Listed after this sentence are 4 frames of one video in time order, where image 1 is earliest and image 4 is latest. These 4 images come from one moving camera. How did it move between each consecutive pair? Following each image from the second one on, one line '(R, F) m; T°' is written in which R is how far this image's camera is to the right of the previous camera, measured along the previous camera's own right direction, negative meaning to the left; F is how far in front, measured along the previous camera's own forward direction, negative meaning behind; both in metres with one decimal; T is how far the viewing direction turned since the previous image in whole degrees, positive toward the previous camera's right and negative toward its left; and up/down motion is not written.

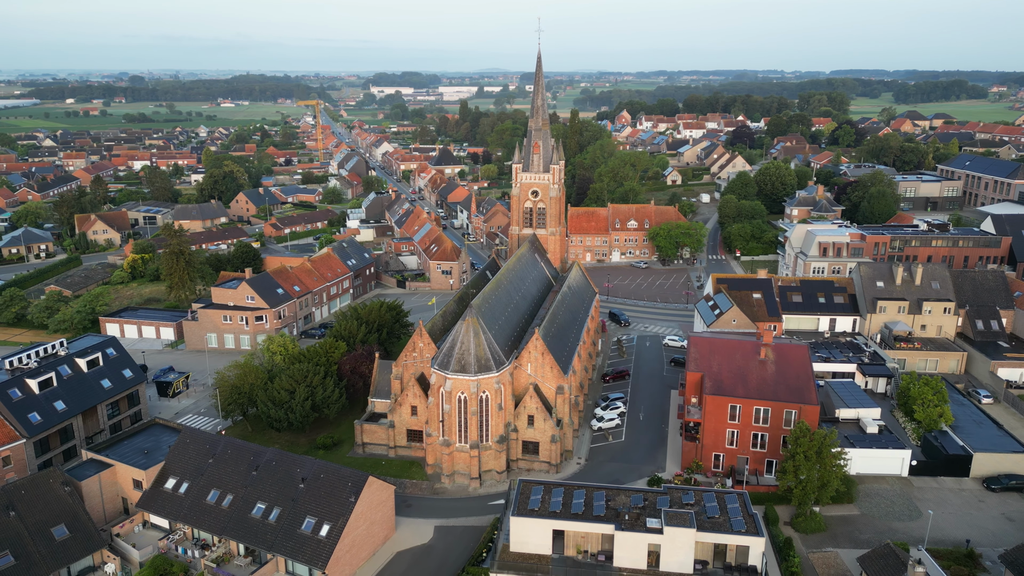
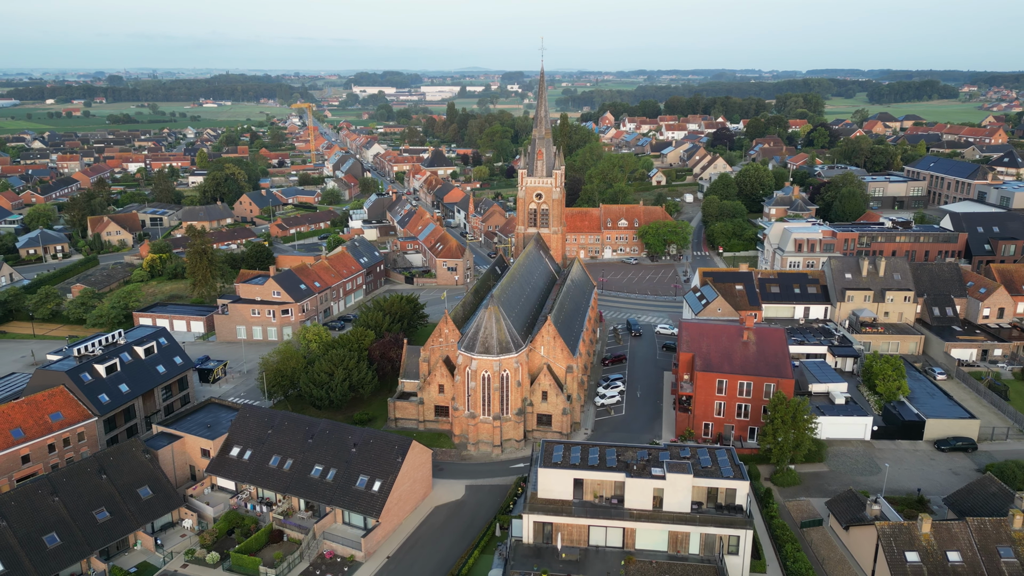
(-2.1, -5.3) m; +2°
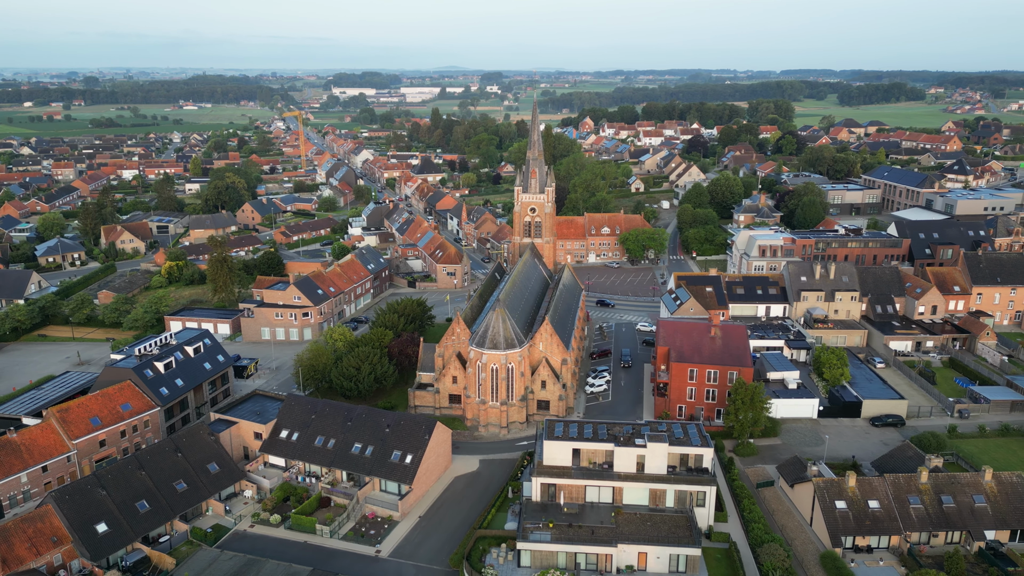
(-1.7, -7.4) m; +2°
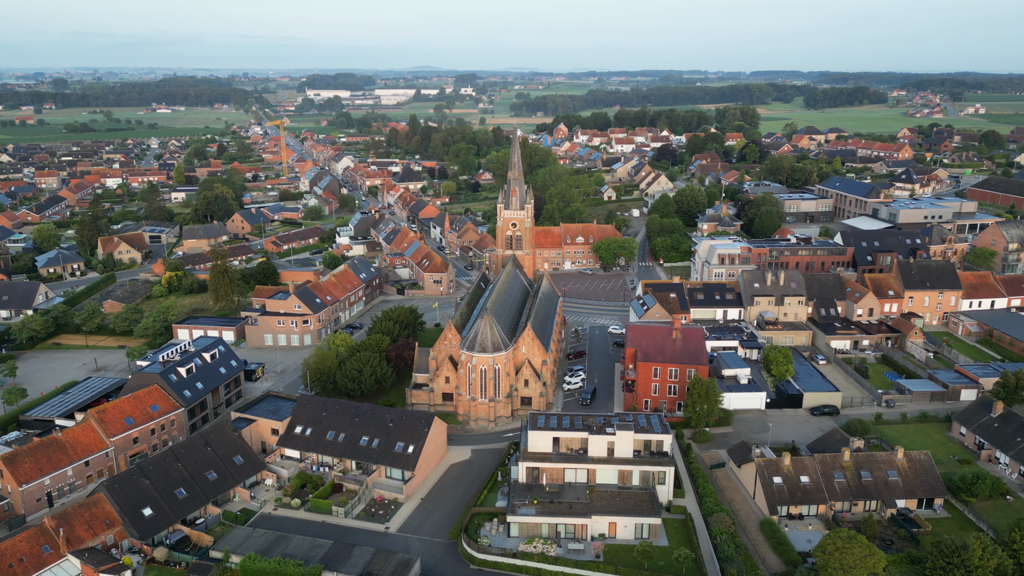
(-0.8, -6.6) m; +2°
